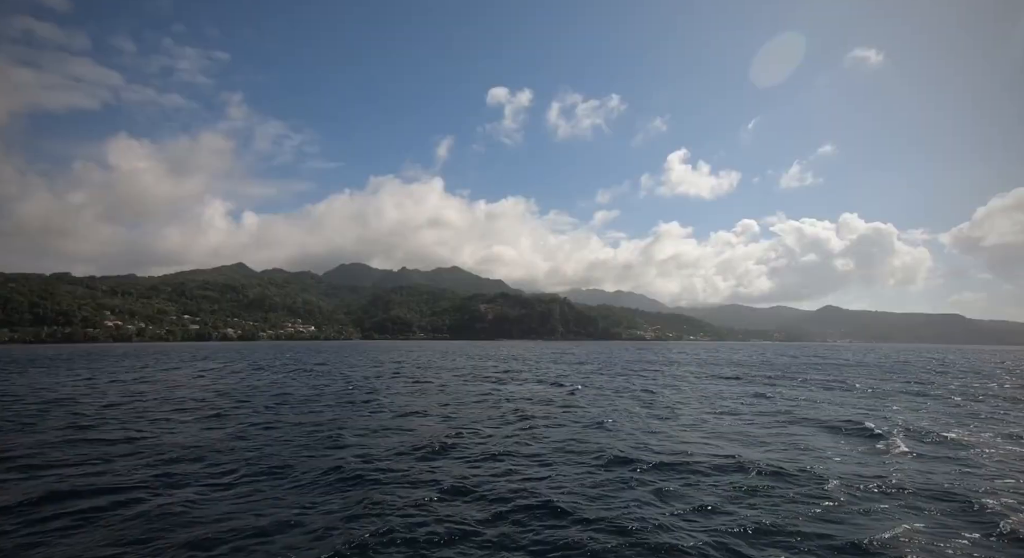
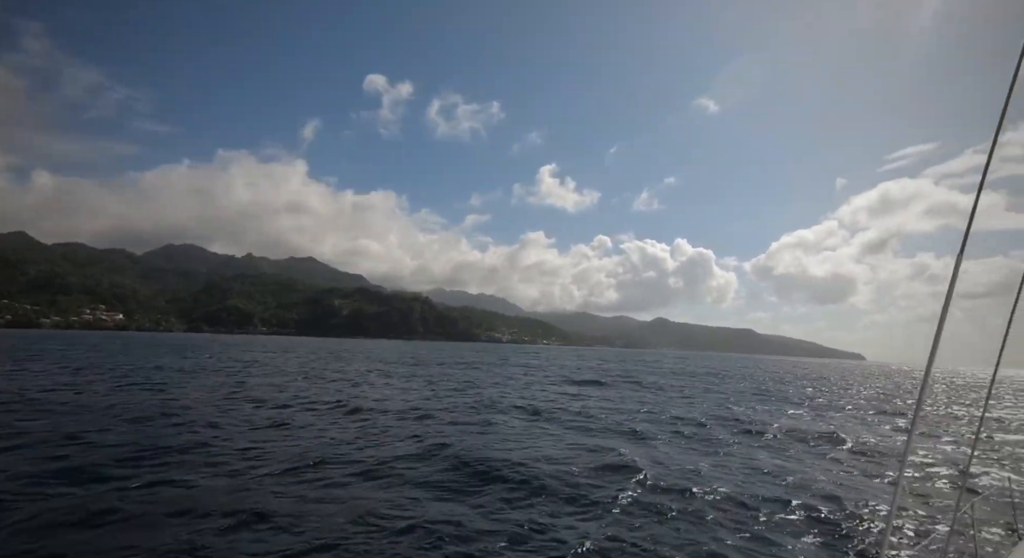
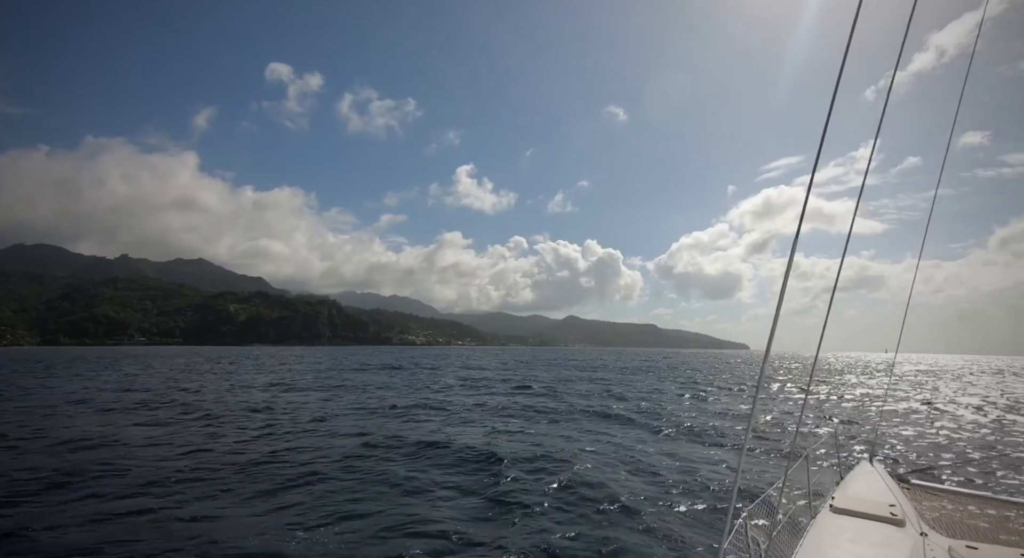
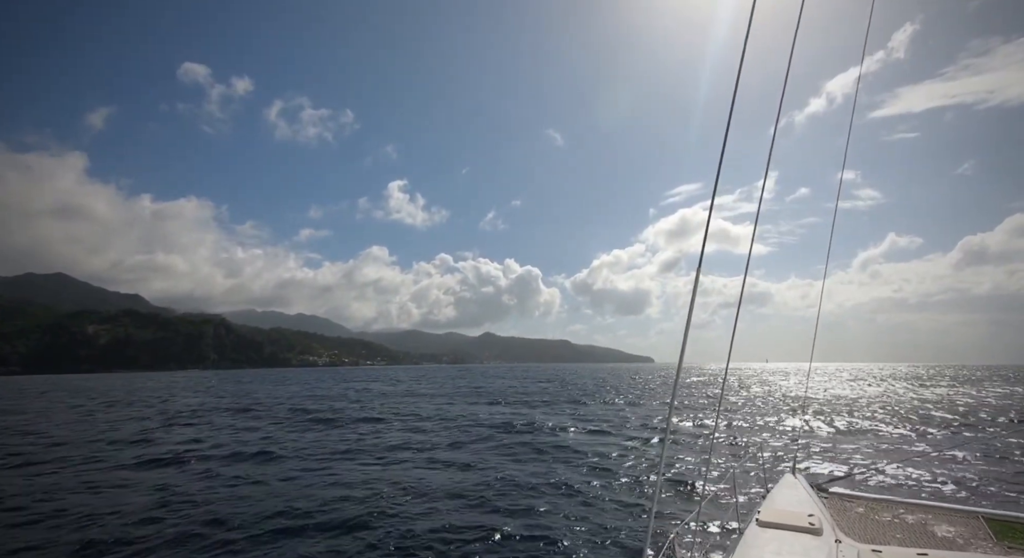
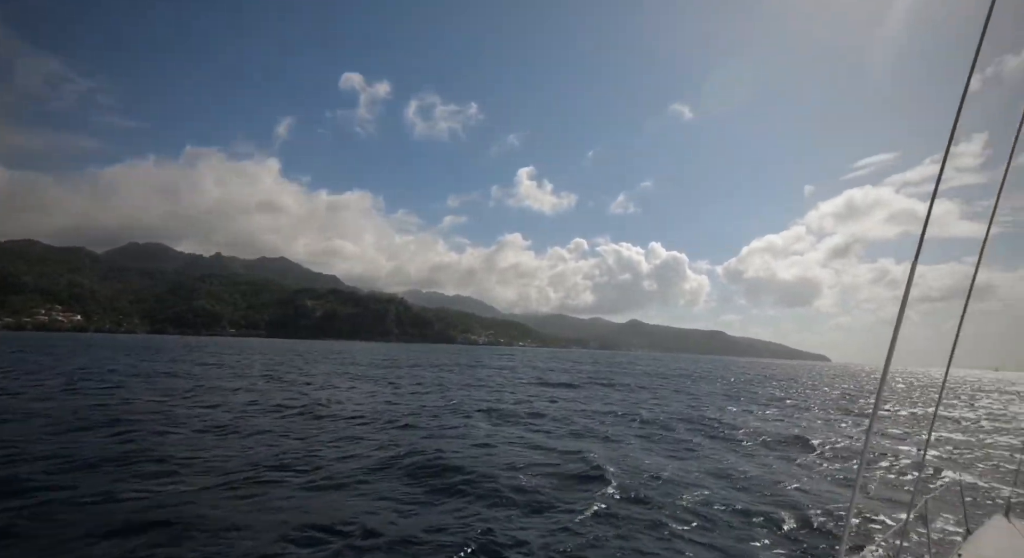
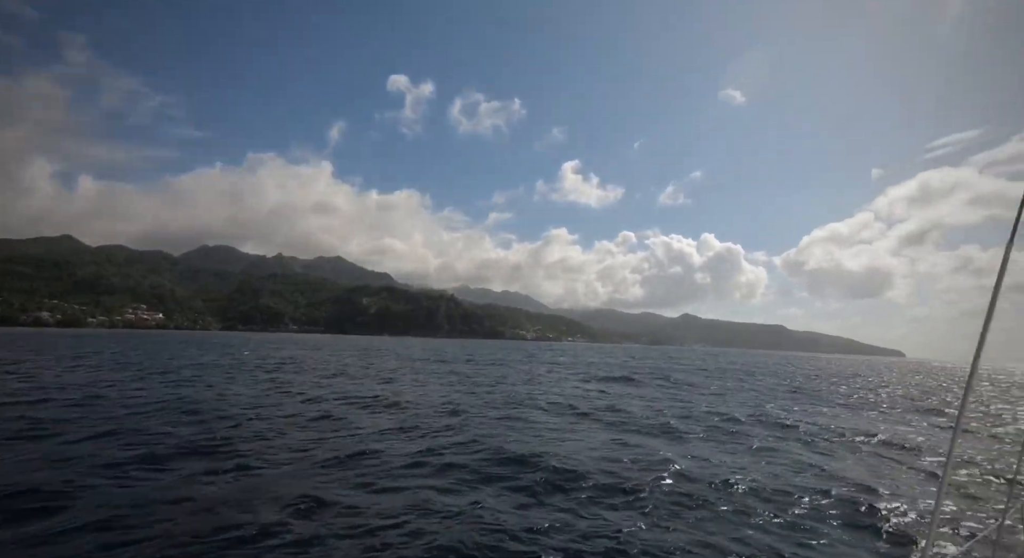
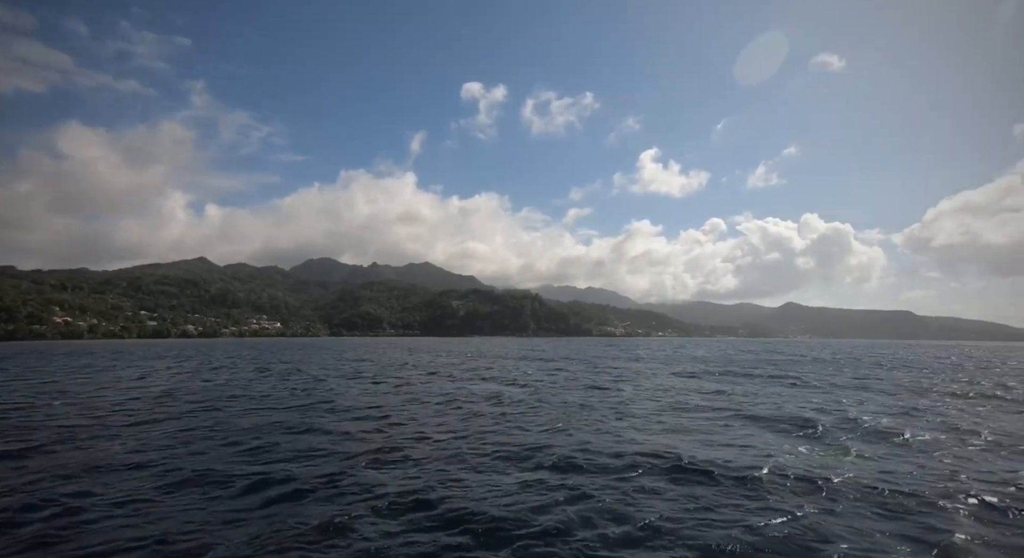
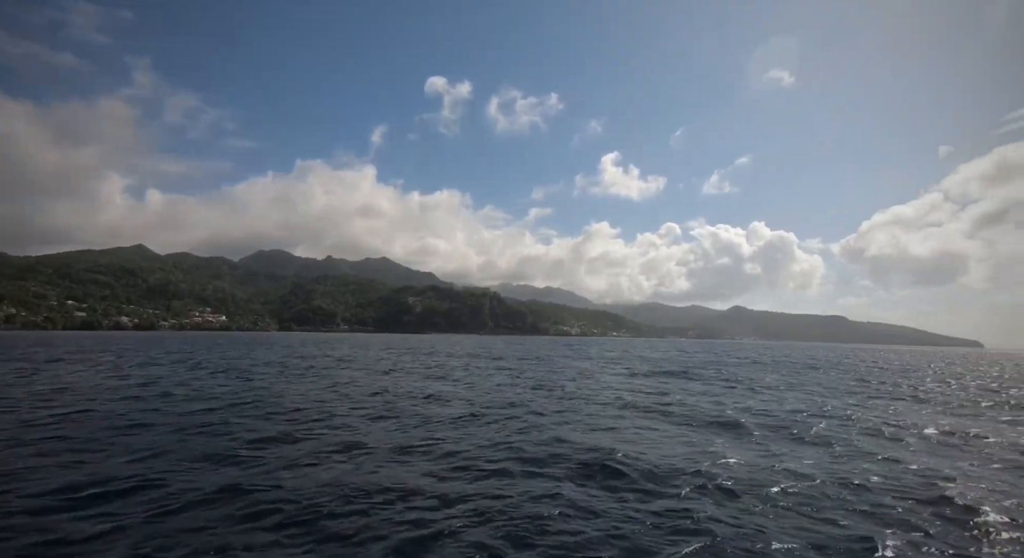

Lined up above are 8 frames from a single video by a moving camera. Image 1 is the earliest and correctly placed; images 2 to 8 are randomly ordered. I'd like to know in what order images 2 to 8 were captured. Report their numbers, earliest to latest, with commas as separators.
7, 8, 6, 2, 5, 3, 4
